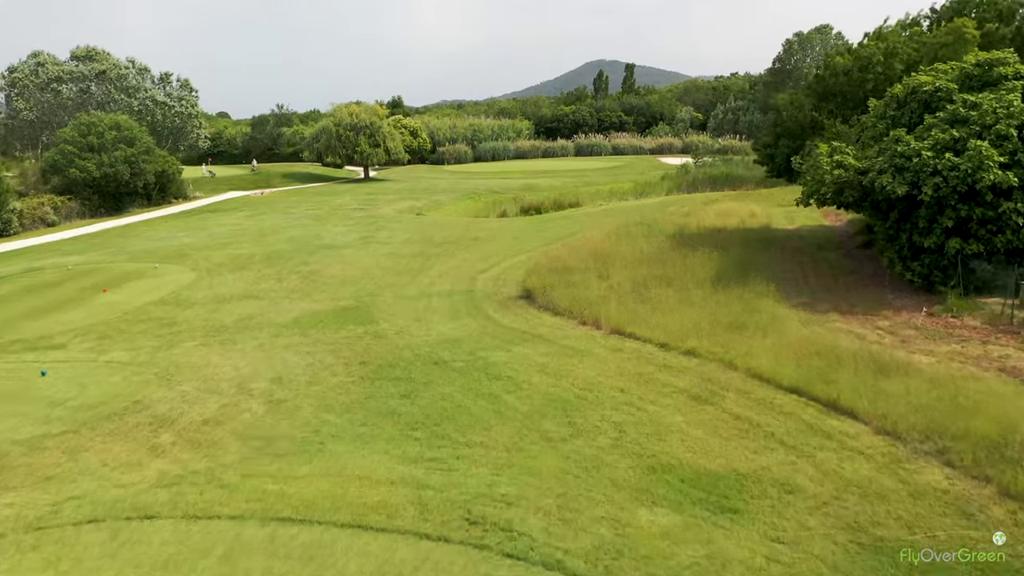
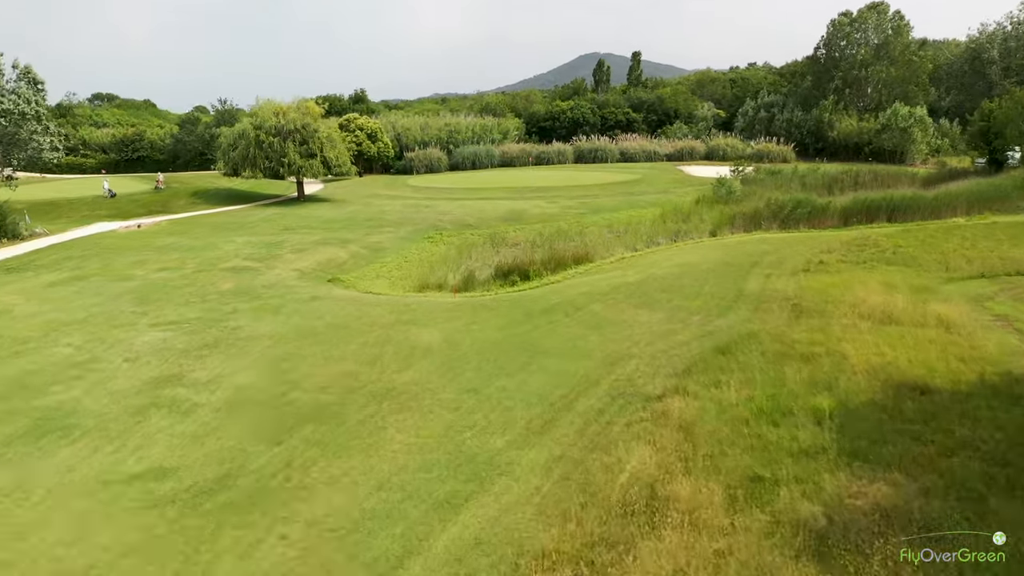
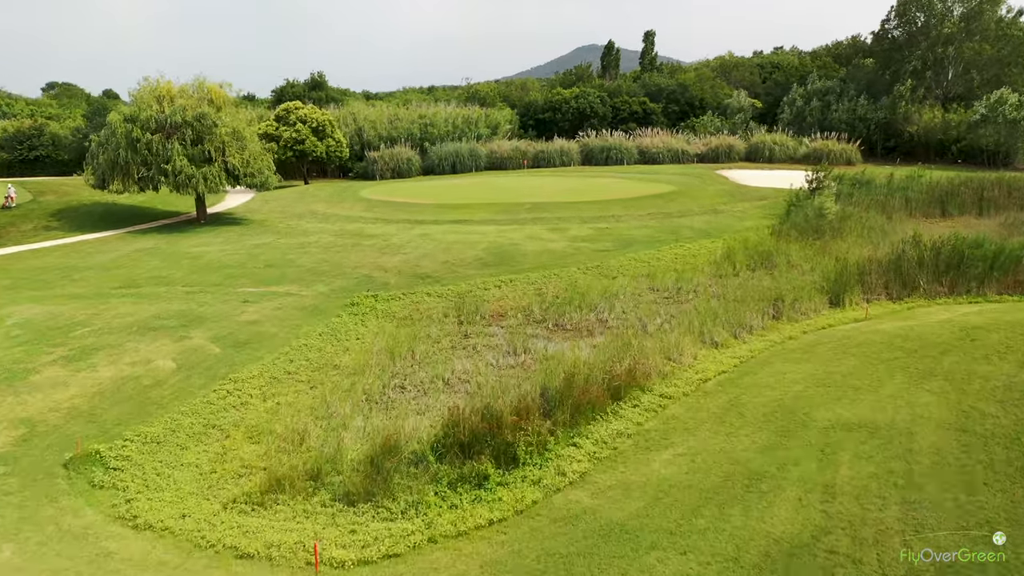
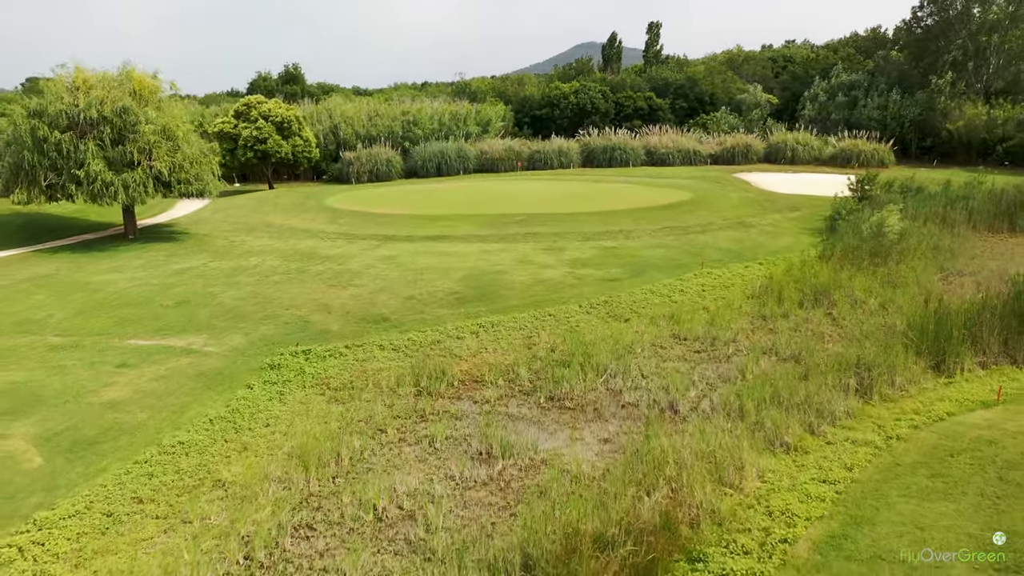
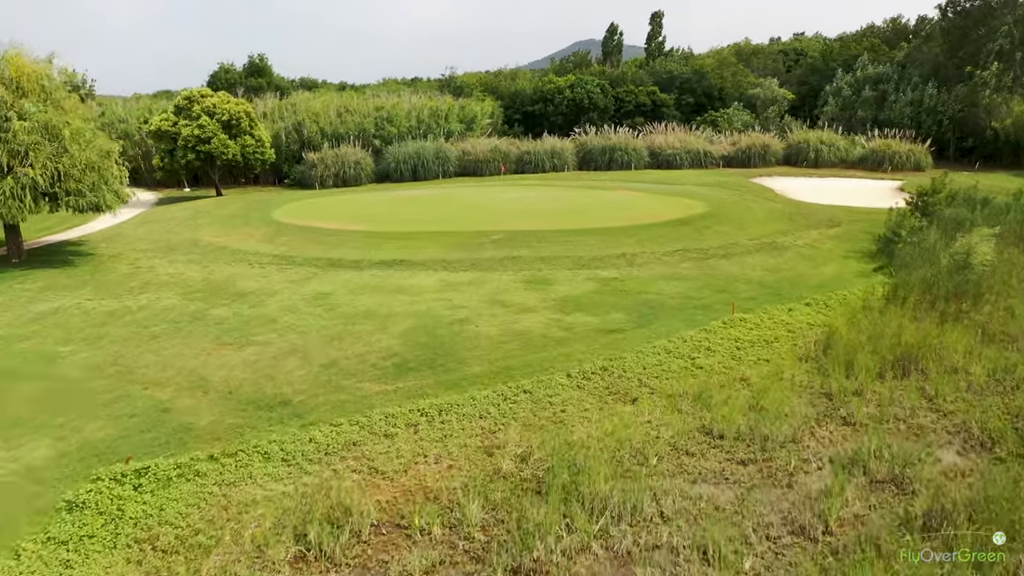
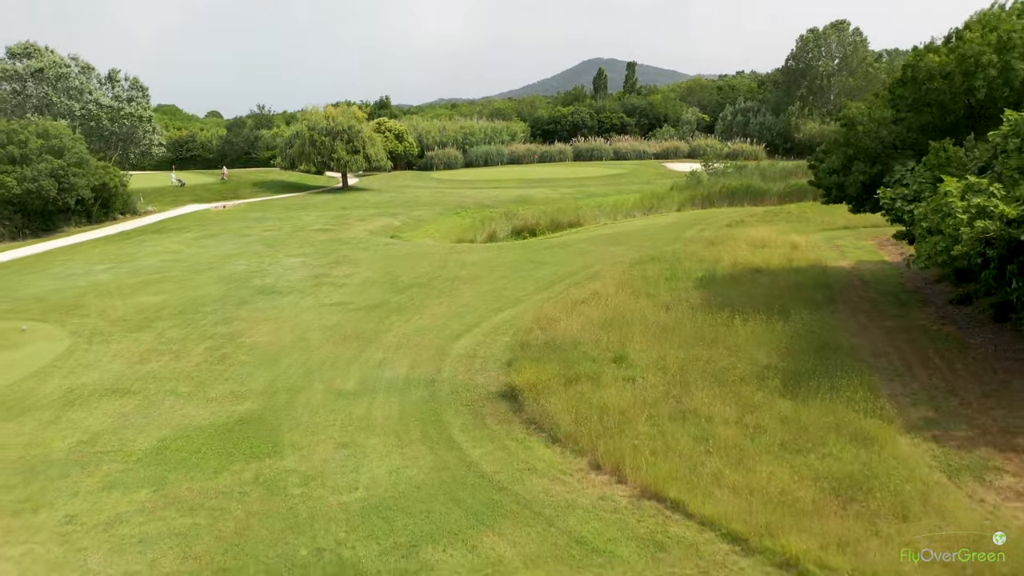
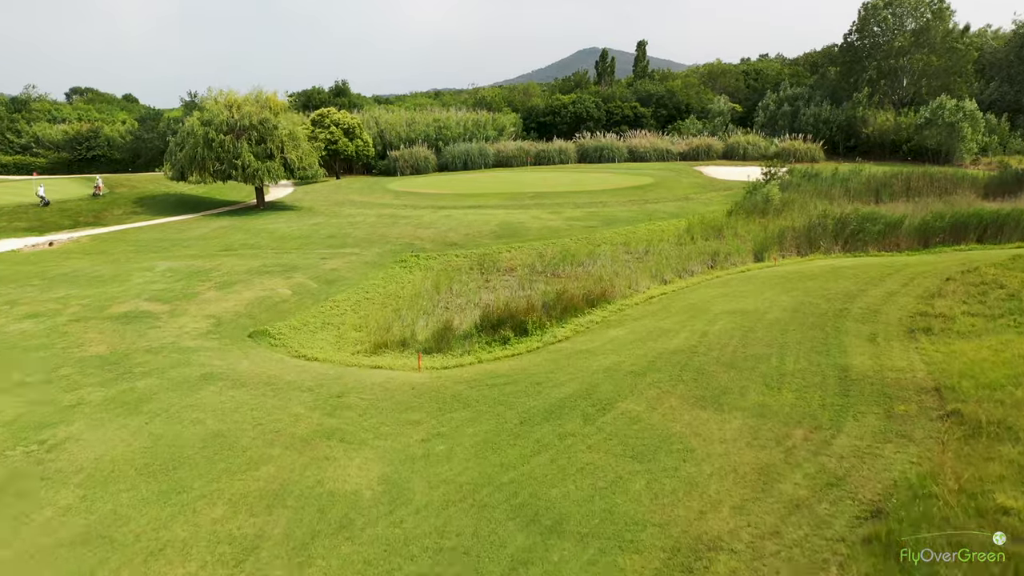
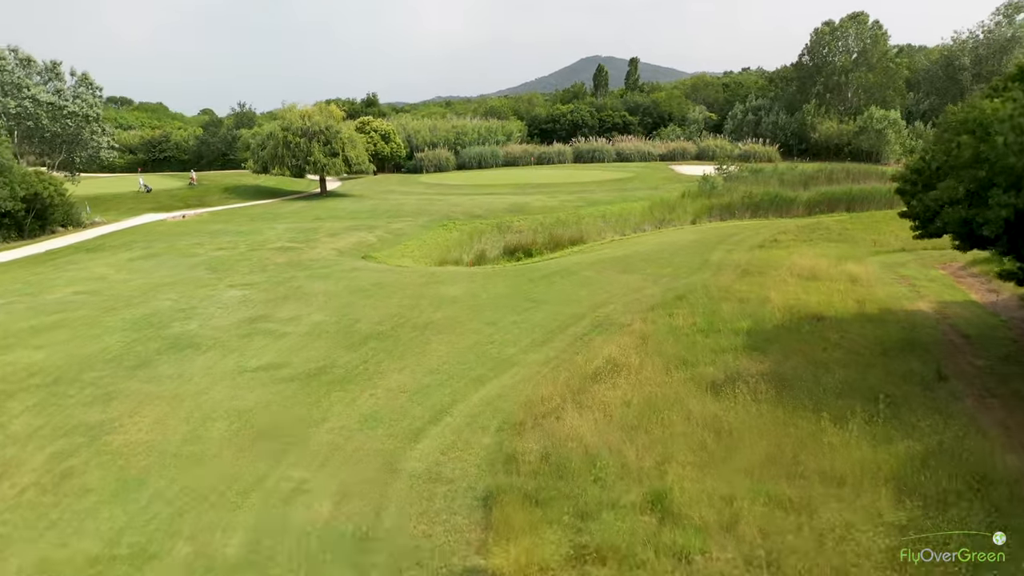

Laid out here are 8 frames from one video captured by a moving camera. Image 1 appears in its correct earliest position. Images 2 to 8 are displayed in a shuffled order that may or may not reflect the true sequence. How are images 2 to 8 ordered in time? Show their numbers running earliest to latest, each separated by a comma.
6, 8, 2, 7, 3, 4, 5
